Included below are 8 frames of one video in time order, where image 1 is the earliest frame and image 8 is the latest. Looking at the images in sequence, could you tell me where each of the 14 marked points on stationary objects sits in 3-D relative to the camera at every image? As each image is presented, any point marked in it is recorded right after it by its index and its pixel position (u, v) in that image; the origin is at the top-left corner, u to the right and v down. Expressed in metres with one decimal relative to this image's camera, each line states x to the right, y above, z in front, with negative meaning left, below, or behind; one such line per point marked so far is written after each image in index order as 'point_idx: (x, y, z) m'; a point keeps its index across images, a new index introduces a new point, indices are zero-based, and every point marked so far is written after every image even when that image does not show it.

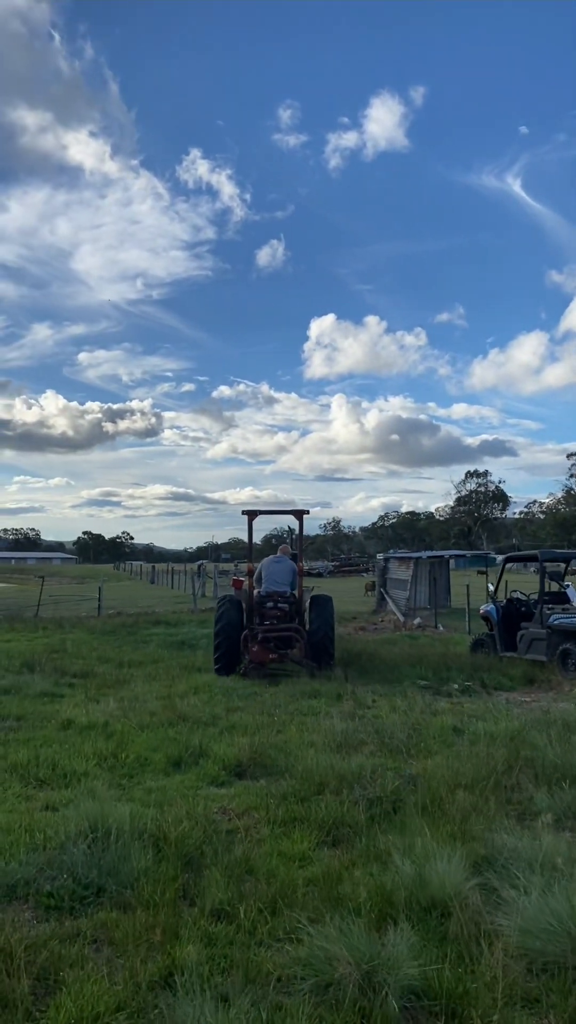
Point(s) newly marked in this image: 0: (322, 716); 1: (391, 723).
0: (+0.4, -2.2, +8.5) m
1: (+1.0, -2.0, +7.8) m
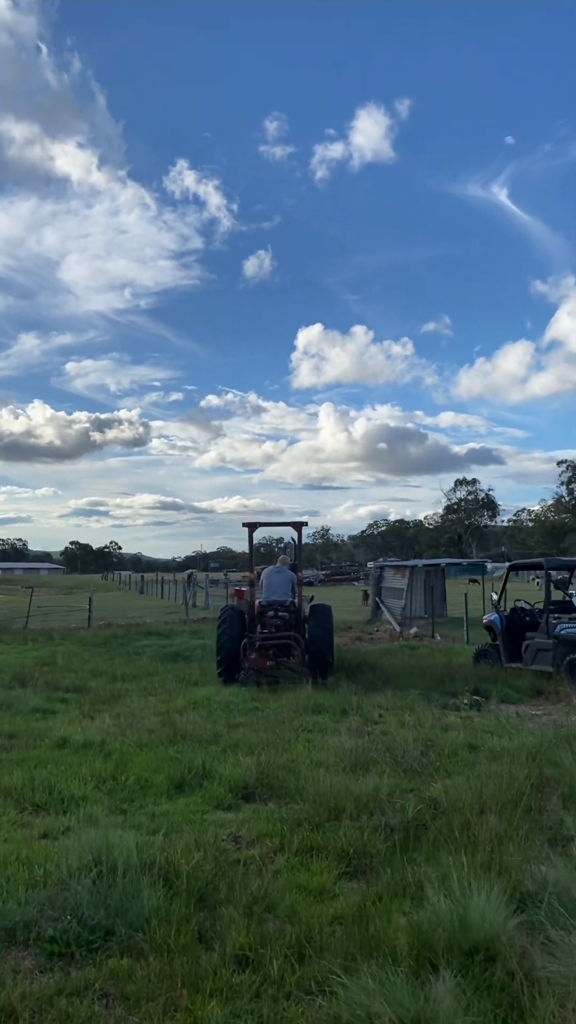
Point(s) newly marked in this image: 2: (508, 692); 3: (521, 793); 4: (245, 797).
0: (+0.4, -2.2, +8.1) m
1: (+1.1, -2.1, +7.5) m
2: (+3.1, -2.5, +11.3) m
3: (+1.6, -1.9, +5.5) m
4: (-0.3, -2.2, +6.2) m
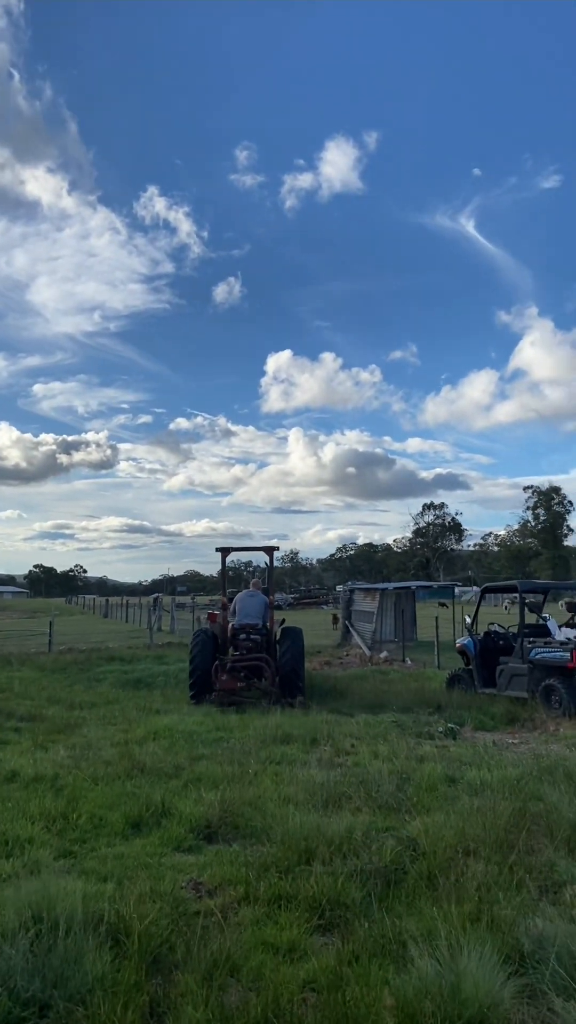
0: (+0.1, -2.4, +7.7) m
1: (+0.8, -2.3, +7.0) m
2: (+2.6, -2.8, +10.9) m
3: (+1.4, -2.0, +5.1) m
4: (-0.6, -2.3, +5.7) m
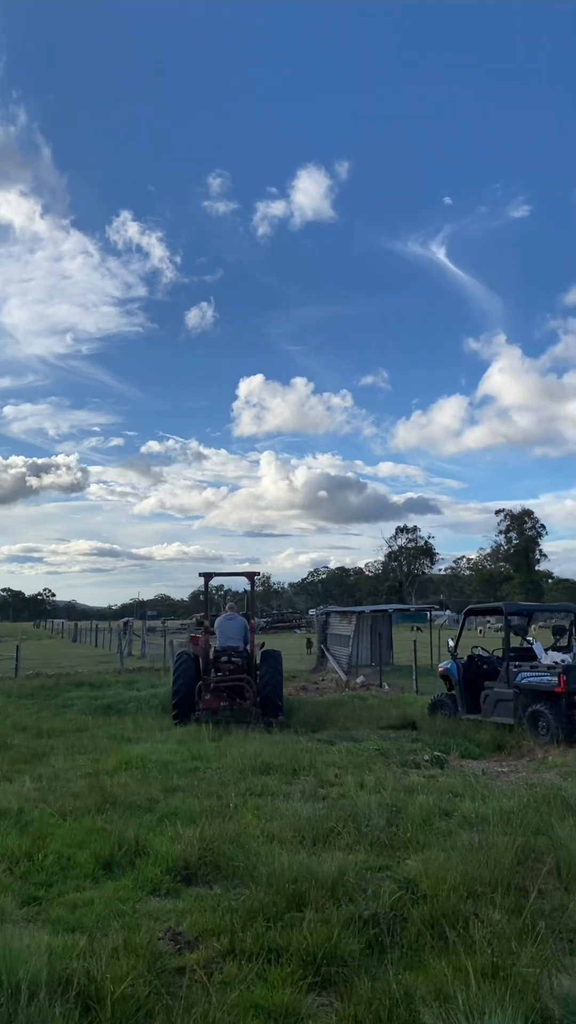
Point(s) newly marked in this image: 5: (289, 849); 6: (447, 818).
0: (-0.1, -2.6, +7.2) m
1: (+0.6, -2.4, +6.6) m
2: (+2.4, -3.1, +10.5) m
3: (+1.3, -2.1, +4.7) m
4: (-0.7, -2.4, +5.3) m
5: (0.0, -2.3, +5.5) m
6: (+1.2, -2.4, +6.3) m
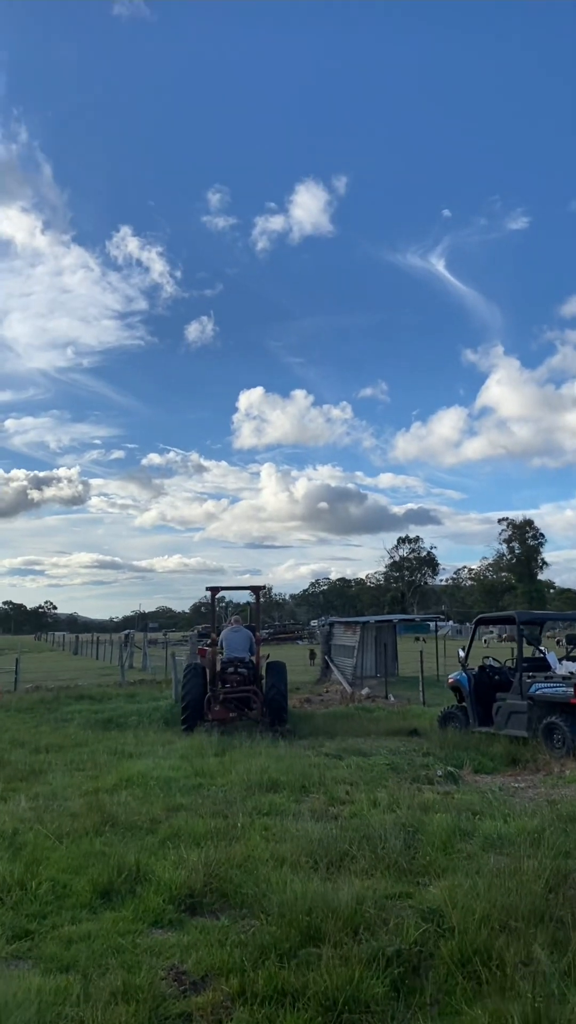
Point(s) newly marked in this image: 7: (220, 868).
0: (0.0, -2.6, +6.8) m
1: (+0.7, -2.4, +6.2) m
2: (+2.4, -3.1, +10.1) m
3: (+1.4, -2.1, +4.4) m
4: (-0.6, -2.4, +4.9) m
5: (+0.1, -2.3, +5.1) m
6: (+1.3, -2.4, +5.9) m
7: (-0.5, -2.4, +5.3) m
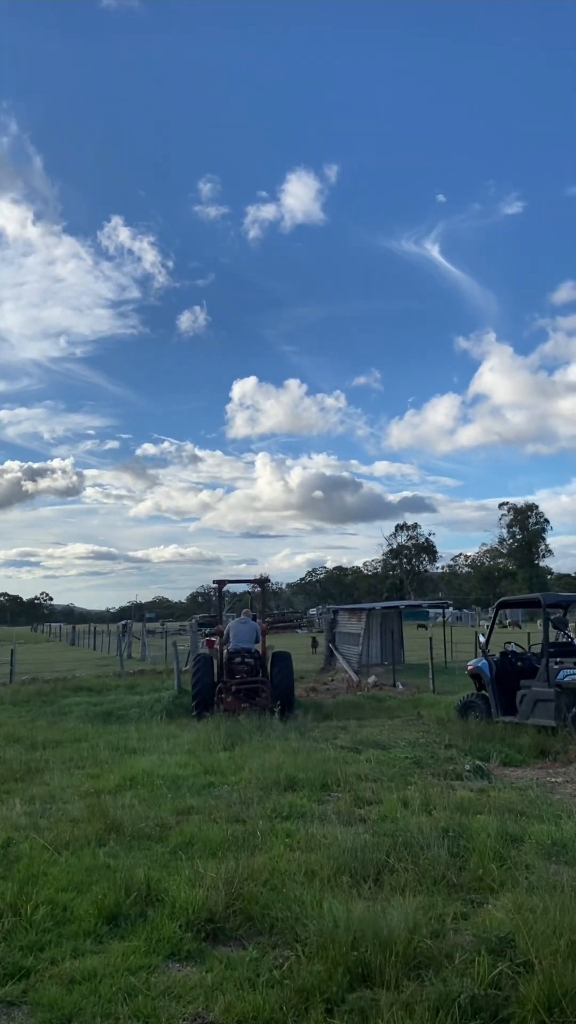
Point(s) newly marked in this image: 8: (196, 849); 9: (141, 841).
0: (+0.2, -2.4, +6.2) m
1: (+0.9, -2.2, +5.6) m
2: (+2.6, -2.9, +9.5) m
3: (+1.6, -1.9, +3.7) m
4: (-0.4, -2.2, +4.2) m
5: (+0.3, -2.1, +4.4) m
6: (+1.5, -2.2, +5.3) m
7: (-0.3, -2.2, +4.7) m
8: (-0.6, -2.3, +5.6) m
9: (-1.1, -2.4, +5.9) m
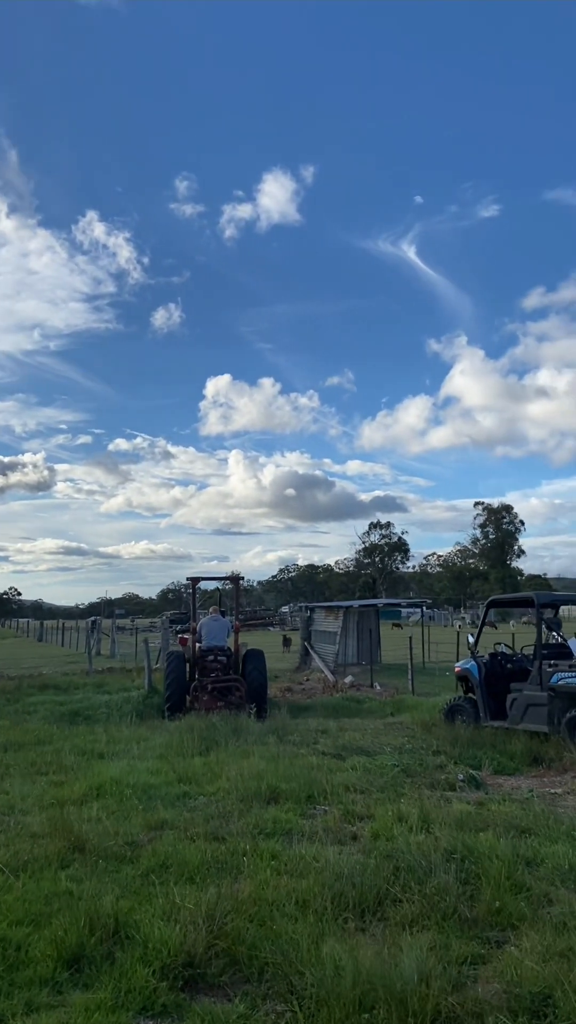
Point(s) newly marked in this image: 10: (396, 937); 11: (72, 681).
0: (+0.1, -2.3, +5.6) m
1: (+0.8, -2.1, +5.0) m
2: (+2.4, -2.8, +9.0) m
3: (+1.6, -1.8, +3.1) m
4: (-0.4, -2.1, +3.6) m
5: (+0.2, -2.0, +3.8) m
6: (+1.4, -2.1, +4.7) m
7: (-0.3, -2.1, +4.1) m
8: (-0.7, -2.2, +4.9) m
9: (-1.2, -2.3, +5.3) m
10: (+0.5, -2.0, +3.9) m
11: (-4.7, -3.7, +17.7) m
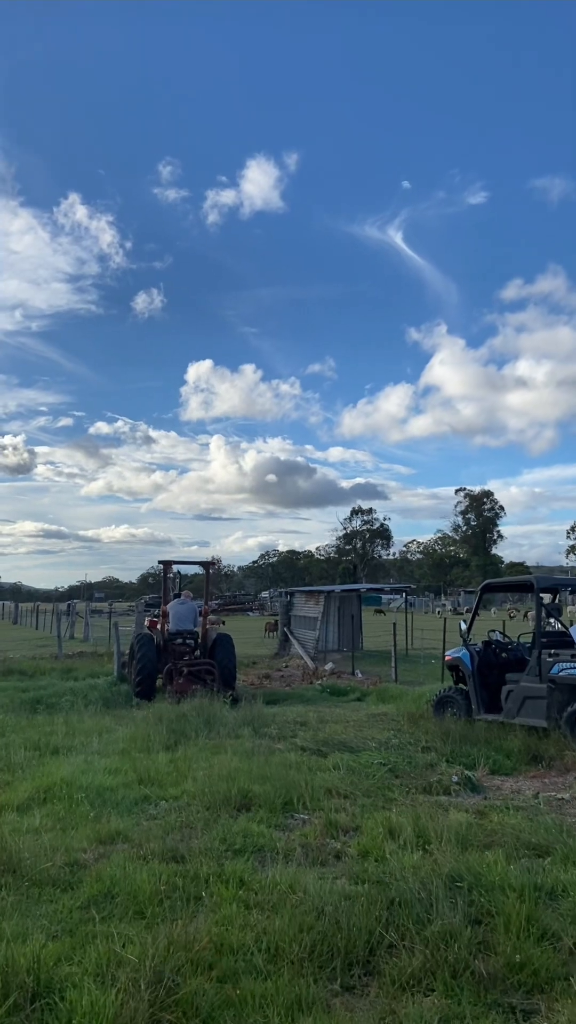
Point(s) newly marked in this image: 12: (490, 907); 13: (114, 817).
0: (-0.1, -2.0, +4.7) m
1: (+0.7, -1.9, +4.1) m
2: (+2.1, -2.5, +8.2) m
3: (+1.5, -1.6, +2.3) m
4: (-0.6, -1.9, +2.7) m
5: (+0.1, -1.8, +3.0) m
6: (+1.3, -1.9, +3.9) m
7: (-0.4, -1.8, +3.2) m
8: (-0.9, -2.0, +4.1) m
9: (-1.3, -2.0, +4.4) m
10: (+0.4, -1.8, +3.0) m
11: (-5.2, -3.2, +16.7) m
12: (+1.0, -1.9, +3.8) m
13: (-1.2, -2.2, +5.8) m
